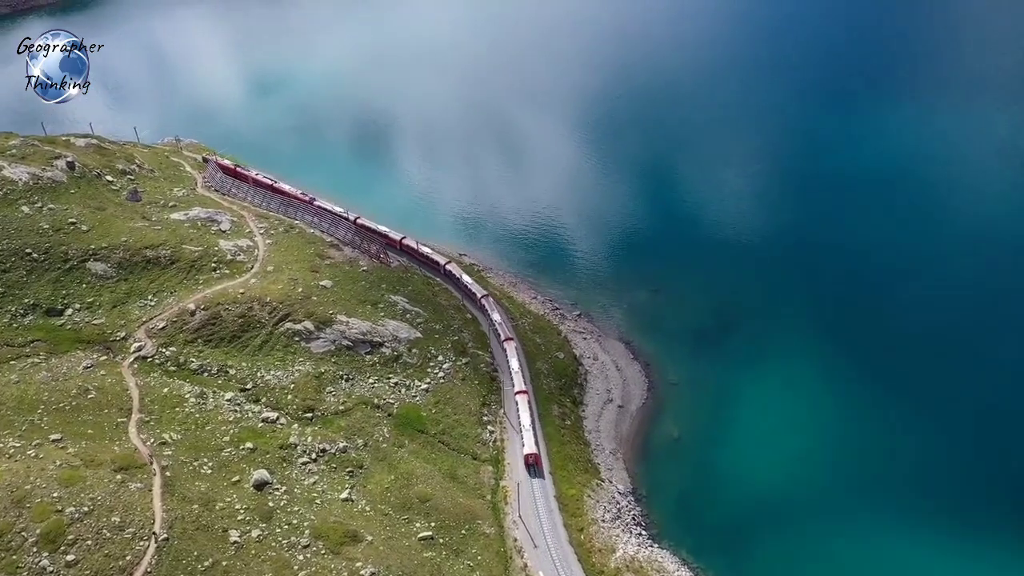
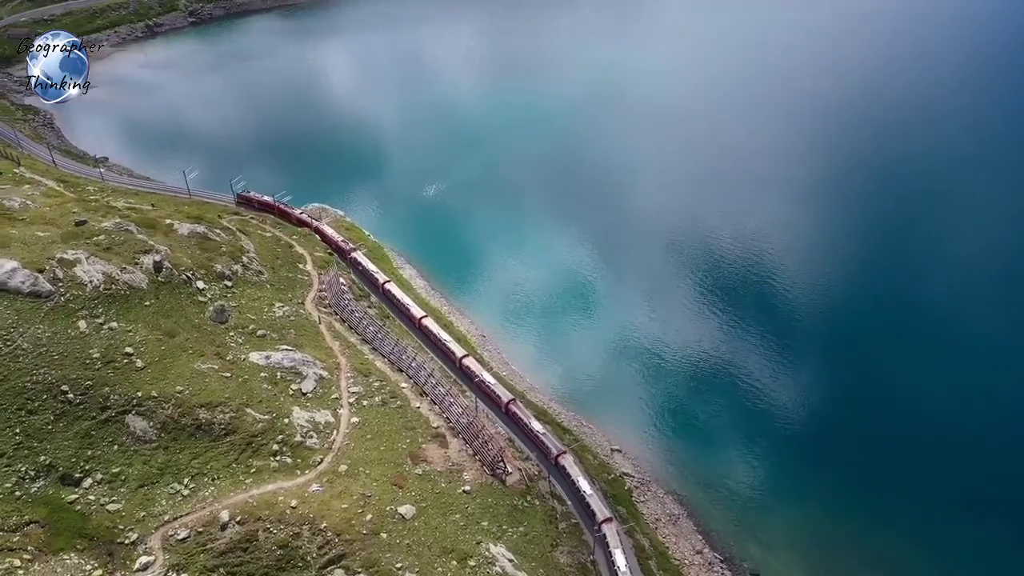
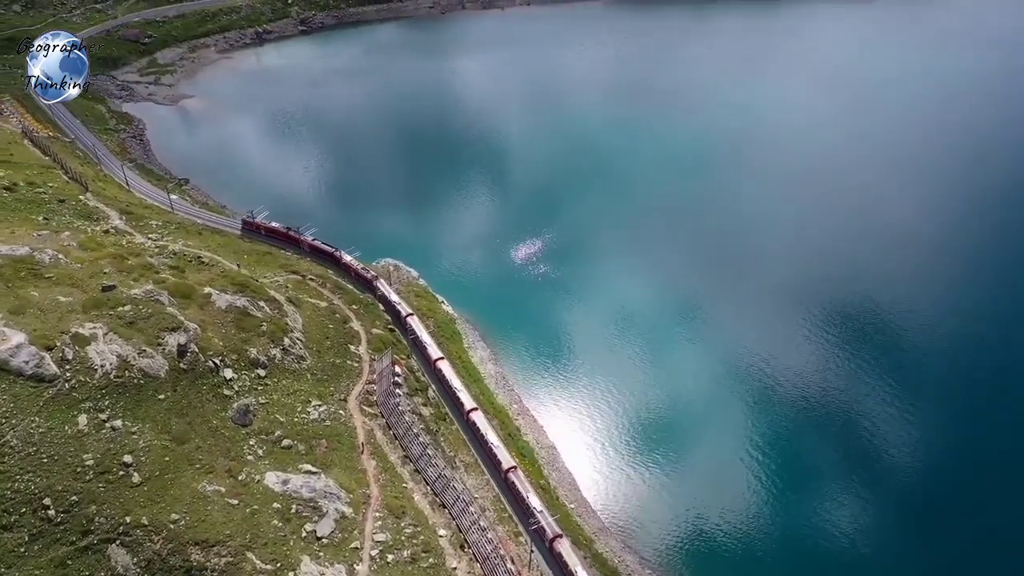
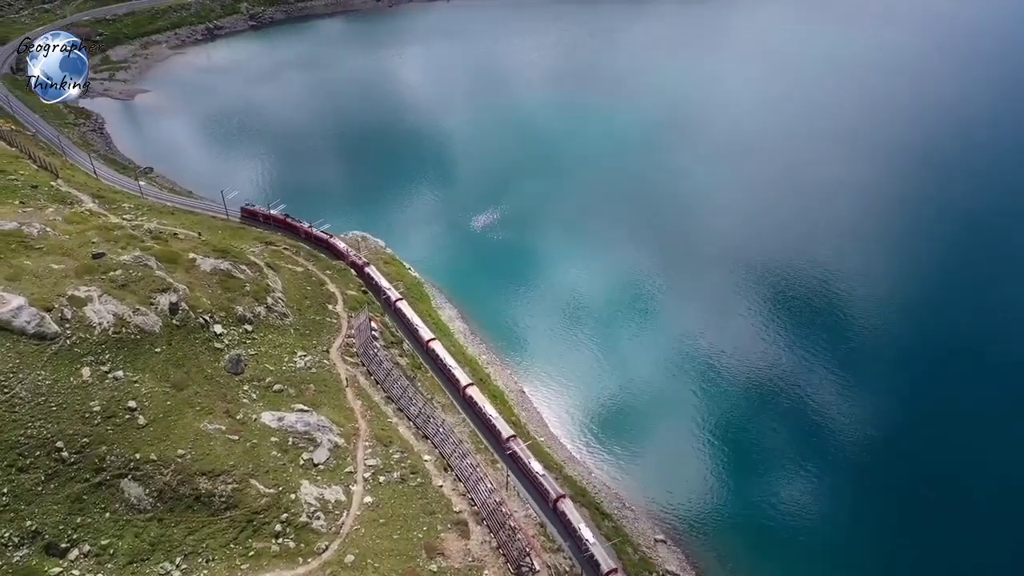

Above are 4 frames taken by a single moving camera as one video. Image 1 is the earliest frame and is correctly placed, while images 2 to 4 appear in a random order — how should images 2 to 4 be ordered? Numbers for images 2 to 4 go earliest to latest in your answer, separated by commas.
2, 4, 3
